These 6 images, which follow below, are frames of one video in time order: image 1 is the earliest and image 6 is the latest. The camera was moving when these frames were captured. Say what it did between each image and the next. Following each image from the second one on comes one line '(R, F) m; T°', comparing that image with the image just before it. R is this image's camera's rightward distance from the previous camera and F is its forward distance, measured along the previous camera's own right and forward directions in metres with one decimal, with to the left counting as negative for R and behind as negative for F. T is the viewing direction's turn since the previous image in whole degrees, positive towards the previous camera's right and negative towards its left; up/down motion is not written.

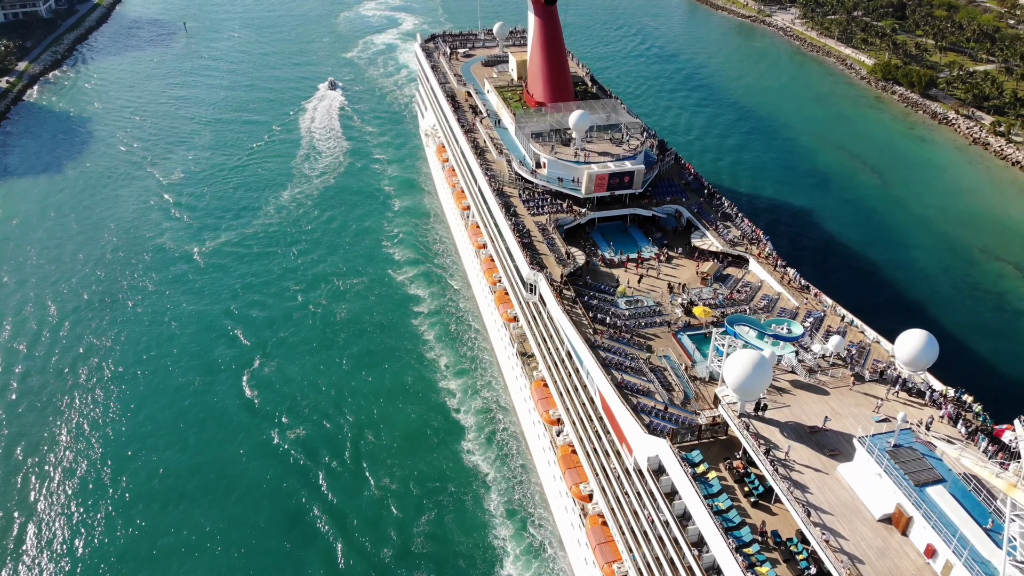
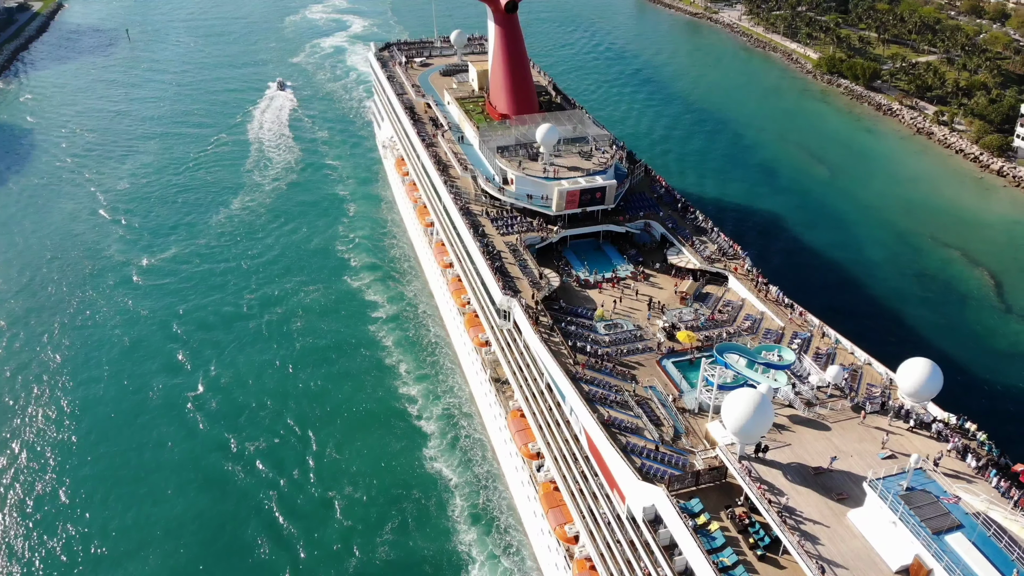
(-0.7, +2.4) m; +3°
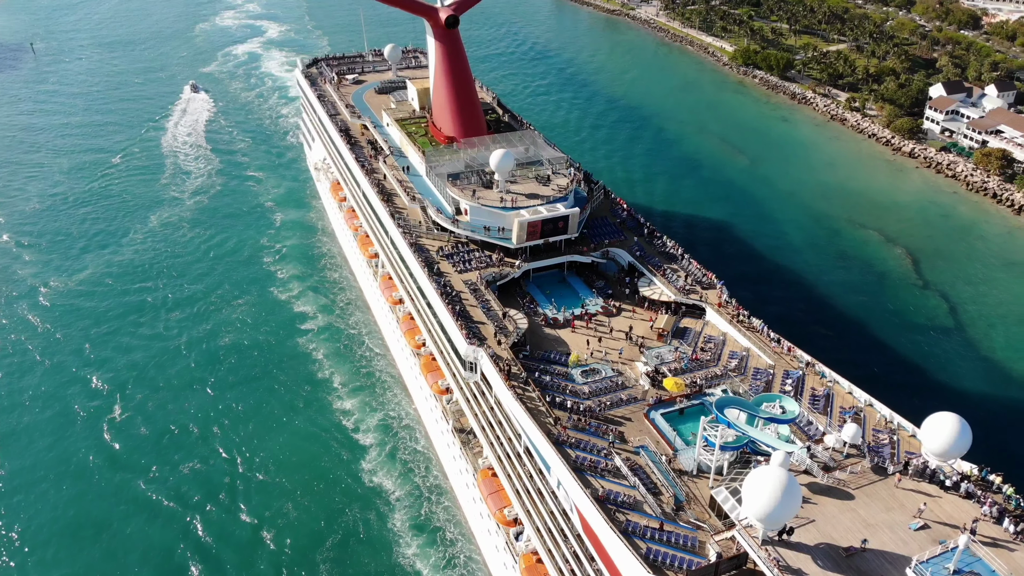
(-1.4, +4.0) m; +4°
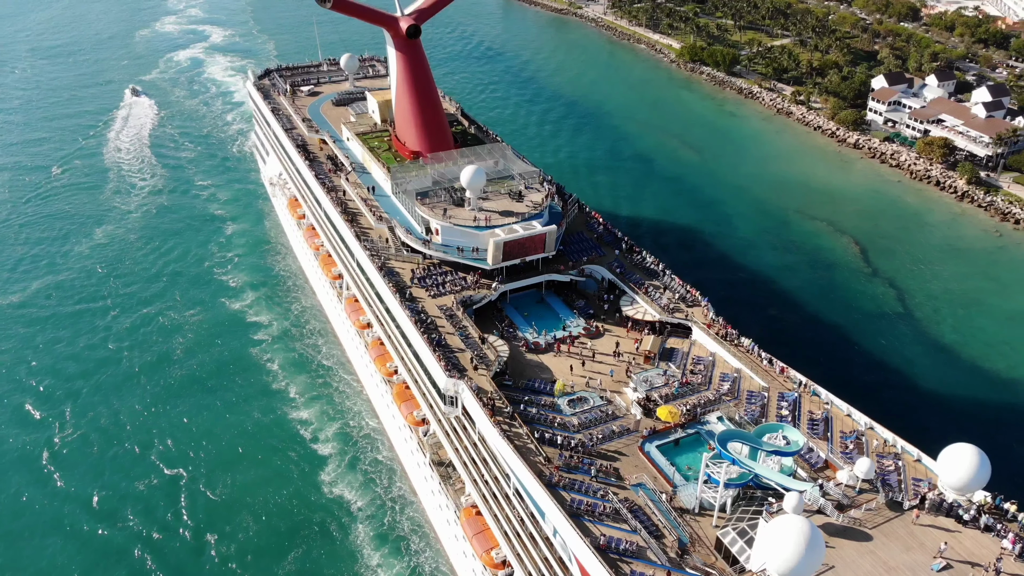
(-1.0, +2.1) m; +3°
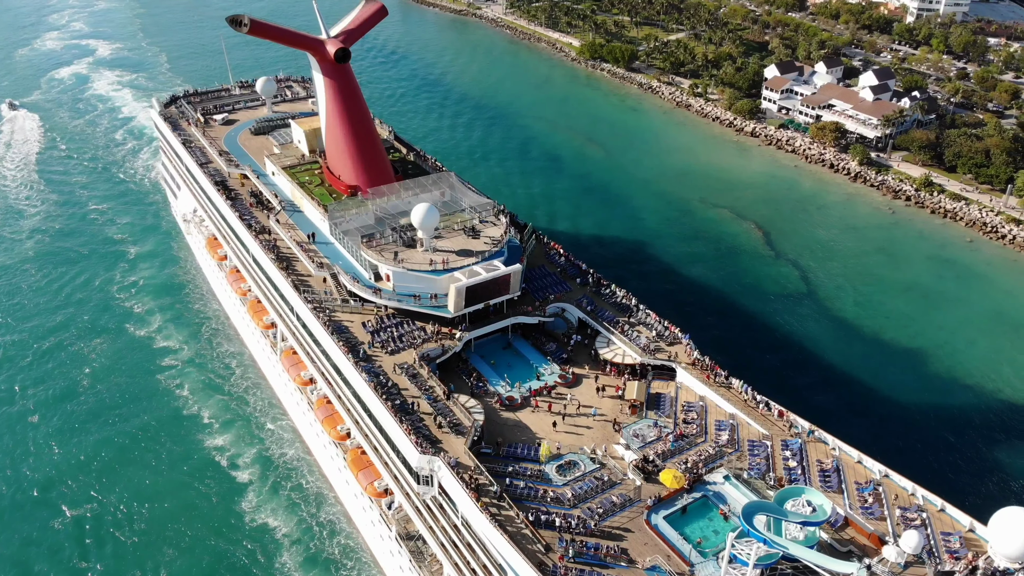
(-2.0, +4.0) m; +5°
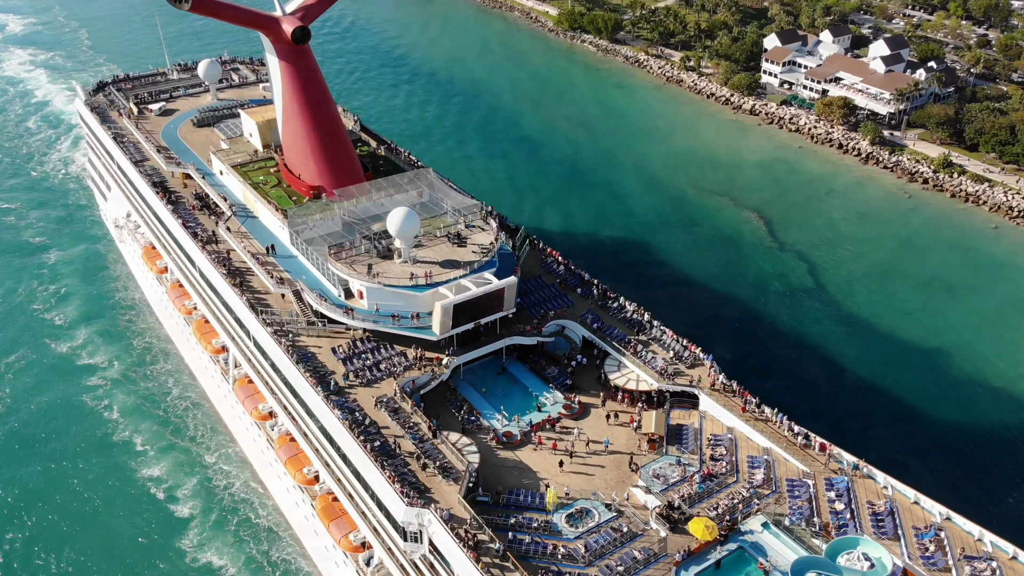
(-0.5, +4.8) m; +1°
